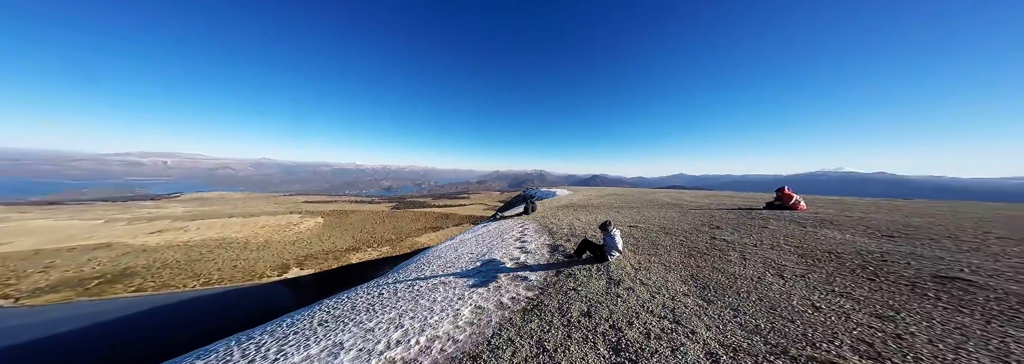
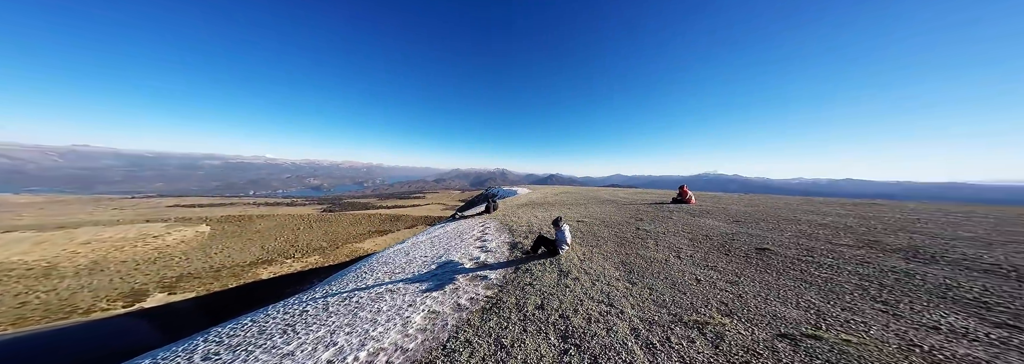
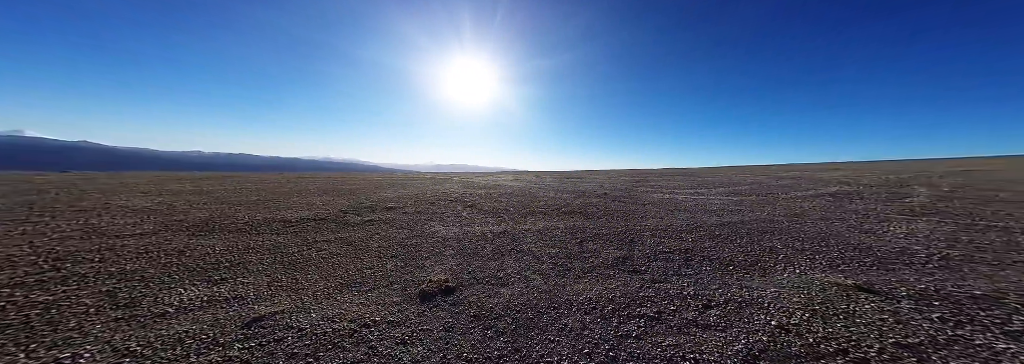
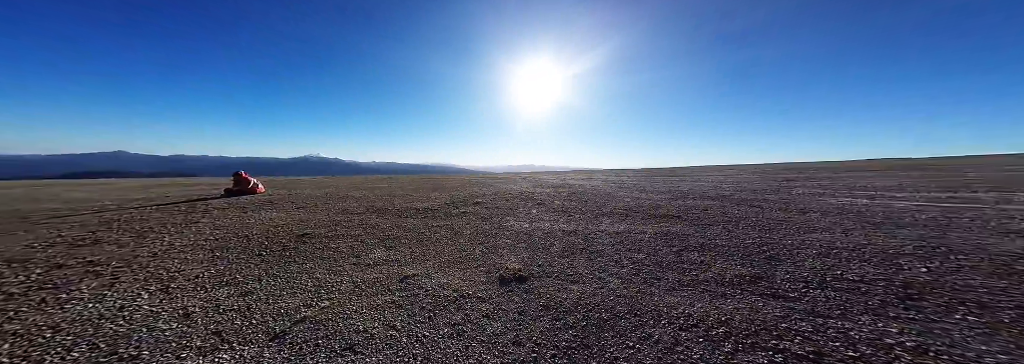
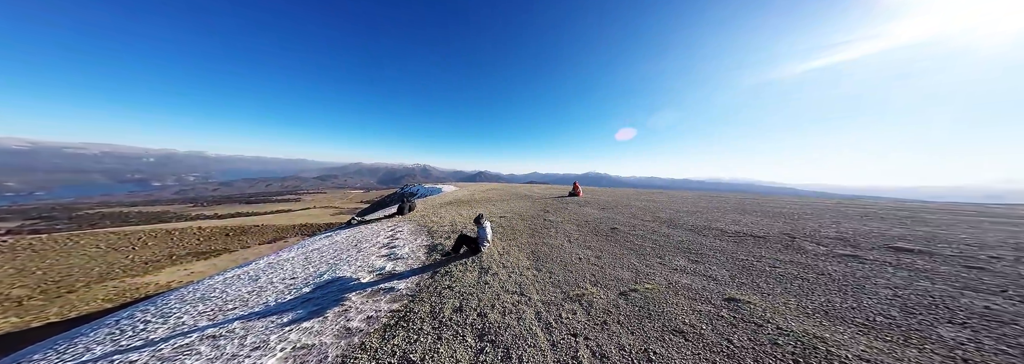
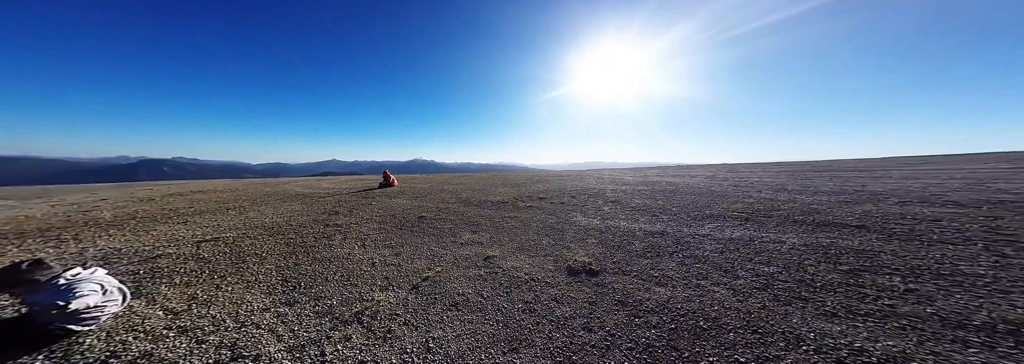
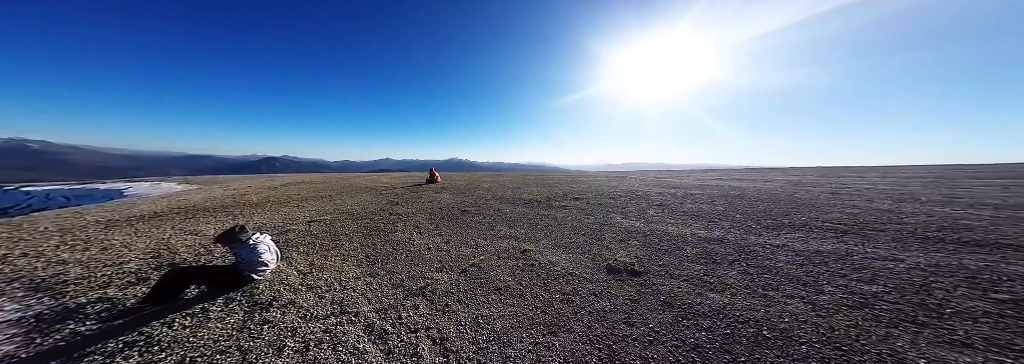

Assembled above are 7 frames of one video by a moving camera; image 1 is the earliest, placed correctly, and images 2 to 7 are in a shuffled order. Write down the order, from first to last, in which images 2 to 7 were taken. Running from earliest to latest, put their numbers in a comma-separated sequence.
2, 5, 7, 6, 4, 3
